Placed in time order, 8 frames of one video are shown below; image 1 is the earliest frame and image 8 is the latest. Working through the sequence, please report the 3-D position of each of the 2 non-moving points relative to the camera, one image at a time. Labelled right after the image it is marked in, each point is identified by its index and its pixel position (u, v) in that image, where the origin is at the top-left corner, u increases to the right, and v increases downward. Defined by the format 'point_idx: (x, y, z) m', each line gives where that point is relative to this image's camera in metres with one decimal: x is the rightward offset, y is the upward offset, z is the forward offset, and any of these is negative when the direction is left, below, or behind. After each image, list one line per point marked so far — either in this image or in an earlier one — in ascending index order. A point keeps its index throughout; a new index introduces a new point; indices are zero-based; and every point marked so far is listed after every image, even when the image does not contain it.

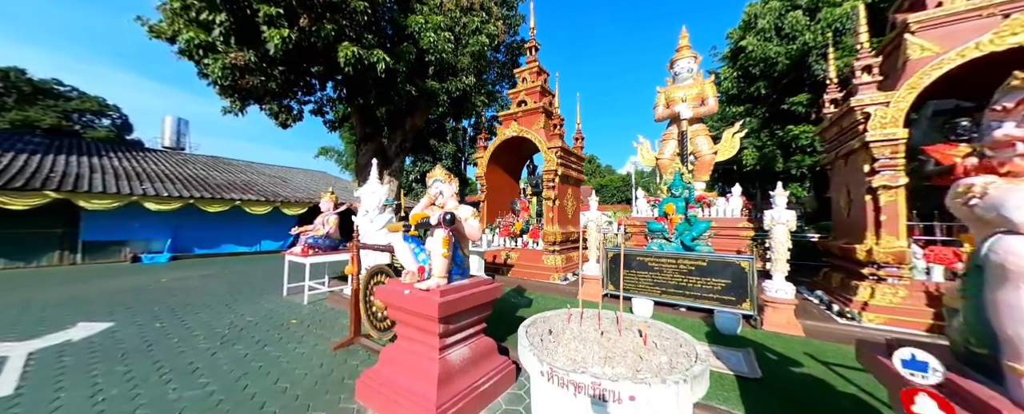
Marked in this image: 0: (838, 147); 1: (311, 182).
0: (+5.2, +0.9, +4.7) m
1: (-10.8, +1.3, +16.0) m
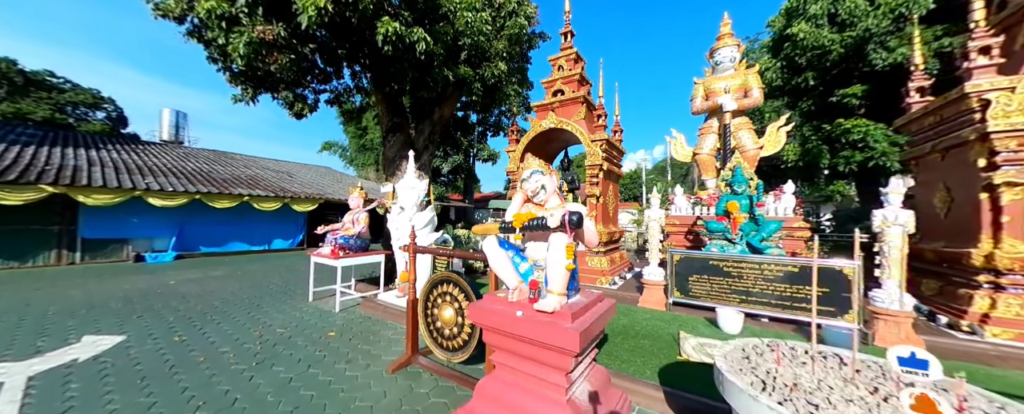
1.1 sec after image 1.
0: (+6.0, +1.0, +4.2) m
1: (-10.0, +1.5, +15.4) m
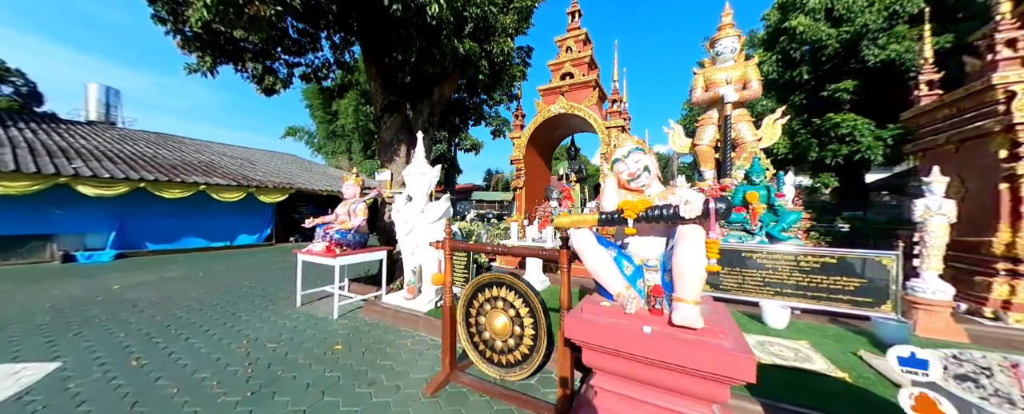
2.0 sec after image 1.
0: (+6.3, +1.1, +4.3) m
1: (-10.7, +1.9, +14.0) m
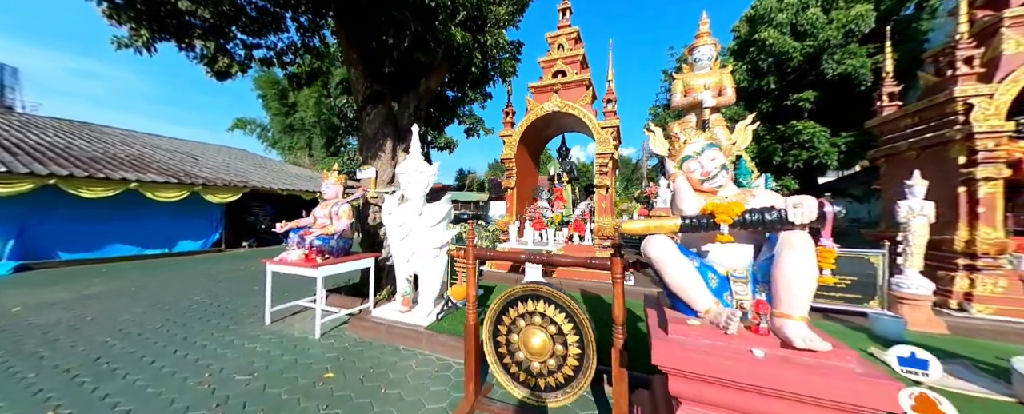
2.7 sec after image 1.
0: (+6.3, +1.1, +4.7) m
1: (-11.6, +1.9, +12.5) m
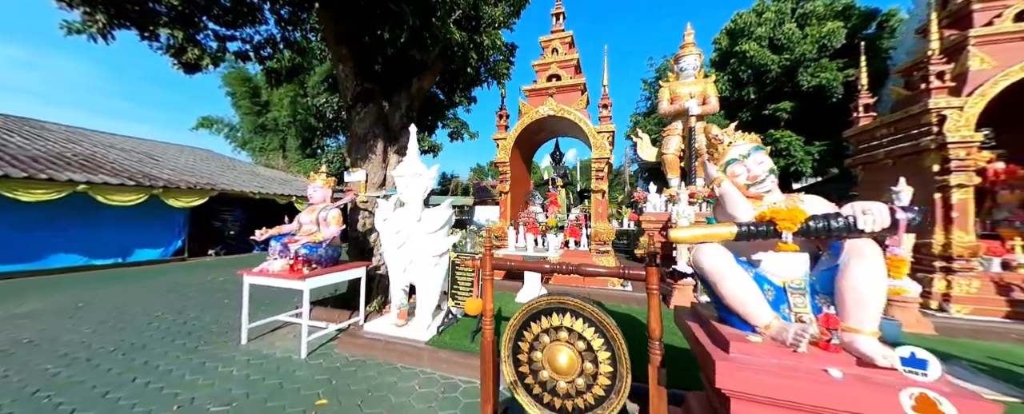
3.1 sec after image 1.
0: (+6.3, +1.0, +5.0) m
1: (-12.1, +1.7, +11.6) m
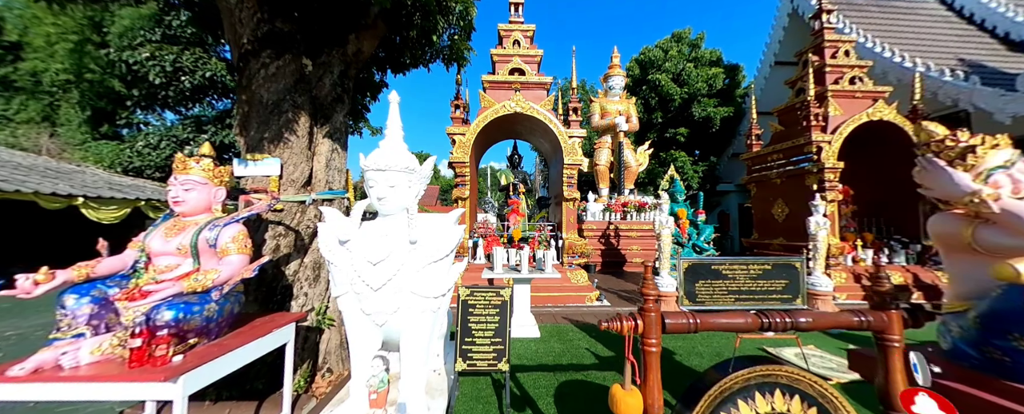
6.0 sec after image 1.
0: (+5.5, +0.8, +6.3) m
1: (-14.0, +1.6, +6.1) m
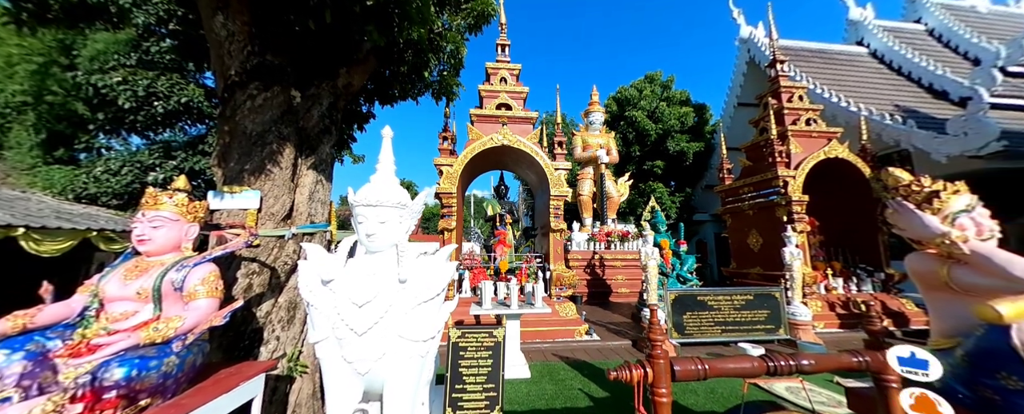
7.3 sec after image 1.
0: (+5.2, +0.1, +6.6) m
1: (-14.3, +1.0, +5.3) m
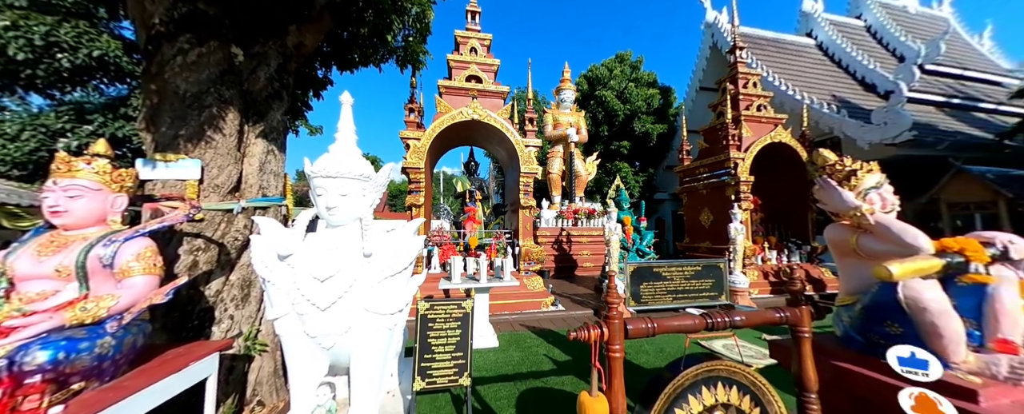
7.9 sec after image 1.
0: (+4.5, +0.6, +7.1) m
1: (-14.7, +1.5, +3.8) m
